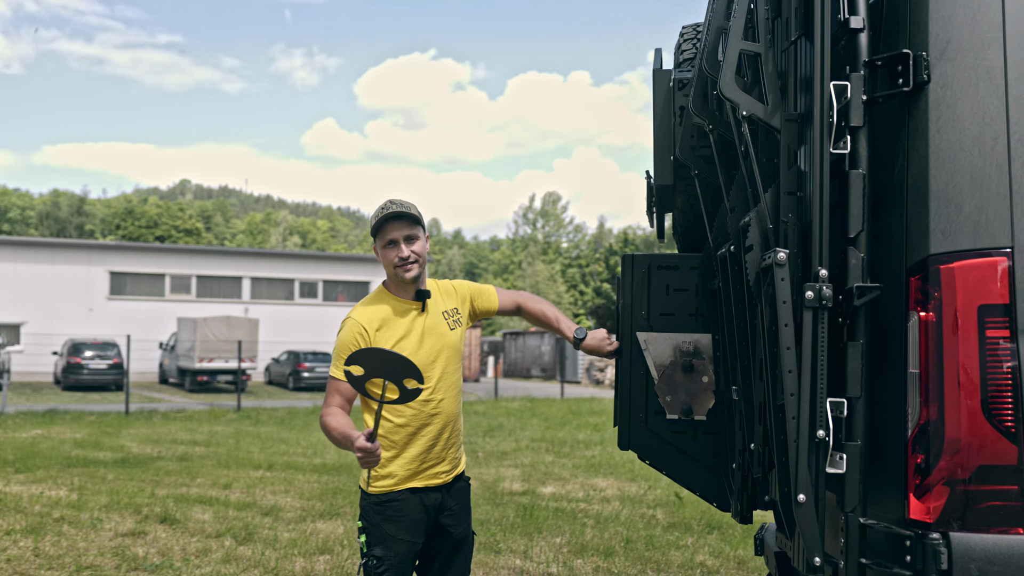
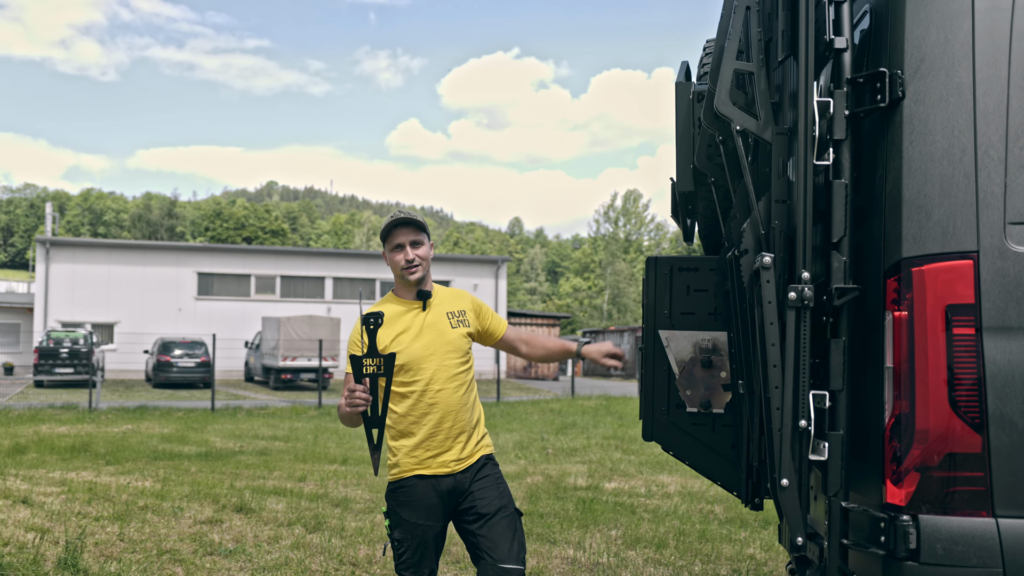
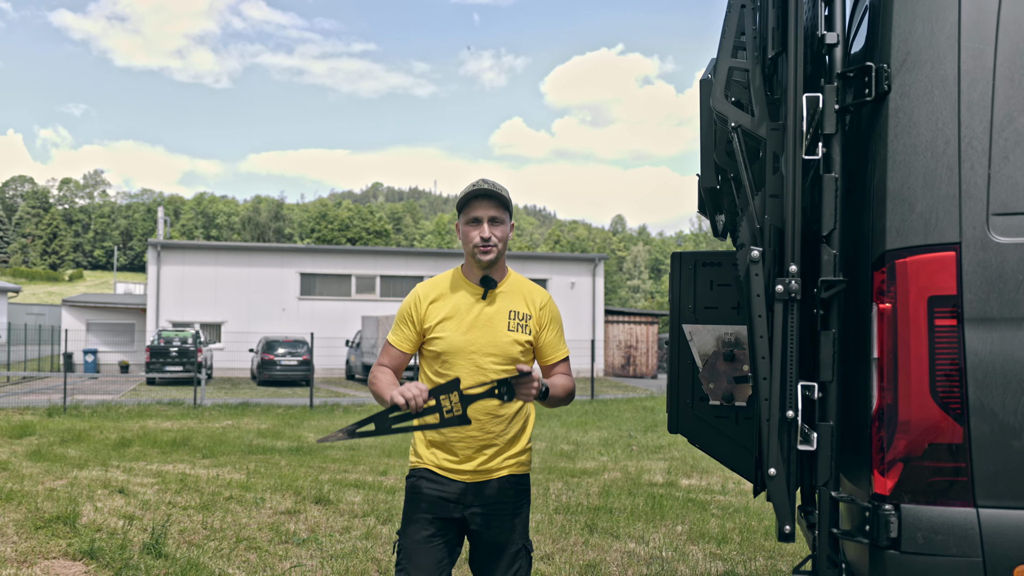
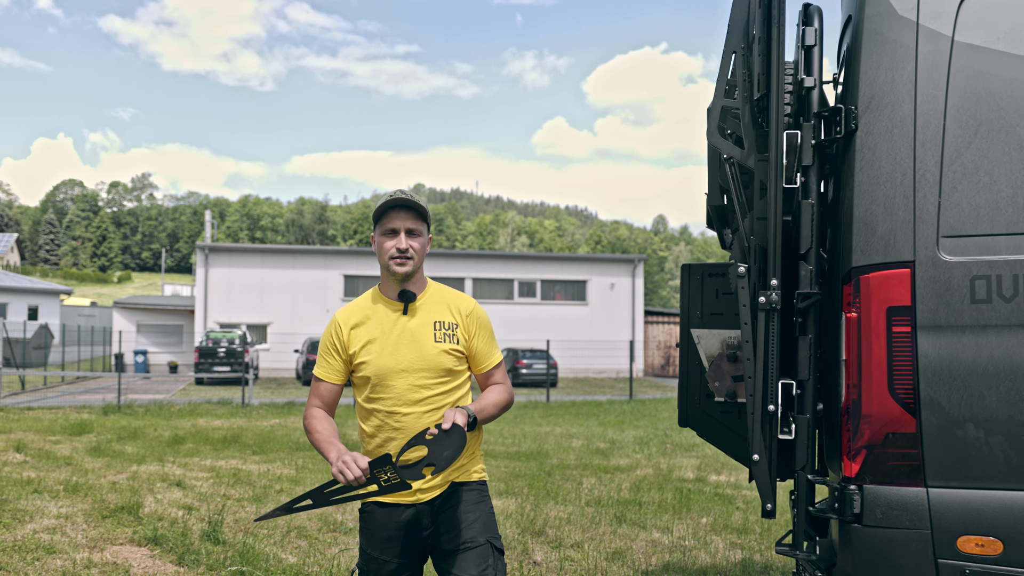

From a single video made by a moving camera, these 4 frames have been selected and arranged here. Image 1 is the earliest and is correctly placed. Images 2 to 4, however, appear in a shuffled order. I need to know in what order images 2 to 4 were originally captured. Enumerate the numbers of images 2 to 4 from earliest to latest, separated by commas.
2, 3, 4
